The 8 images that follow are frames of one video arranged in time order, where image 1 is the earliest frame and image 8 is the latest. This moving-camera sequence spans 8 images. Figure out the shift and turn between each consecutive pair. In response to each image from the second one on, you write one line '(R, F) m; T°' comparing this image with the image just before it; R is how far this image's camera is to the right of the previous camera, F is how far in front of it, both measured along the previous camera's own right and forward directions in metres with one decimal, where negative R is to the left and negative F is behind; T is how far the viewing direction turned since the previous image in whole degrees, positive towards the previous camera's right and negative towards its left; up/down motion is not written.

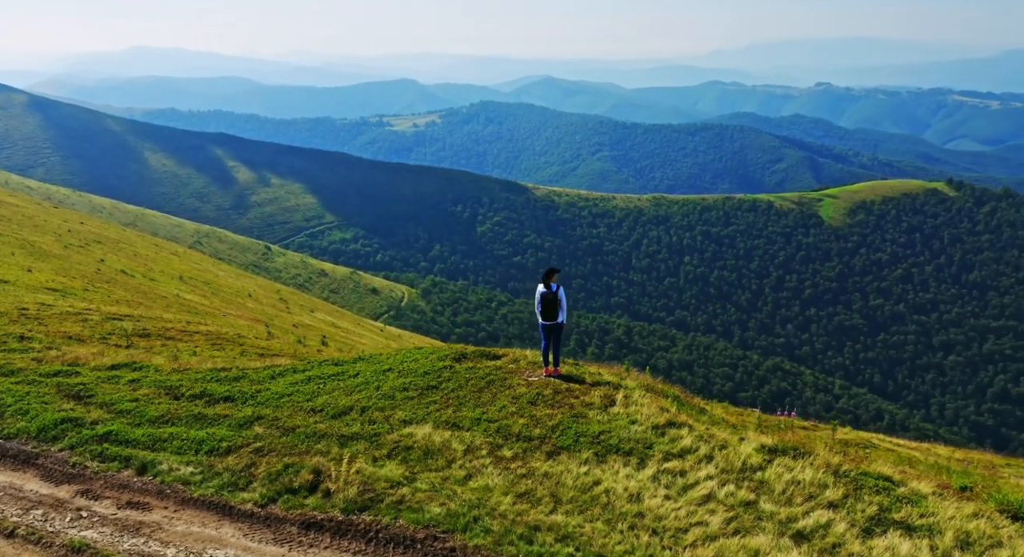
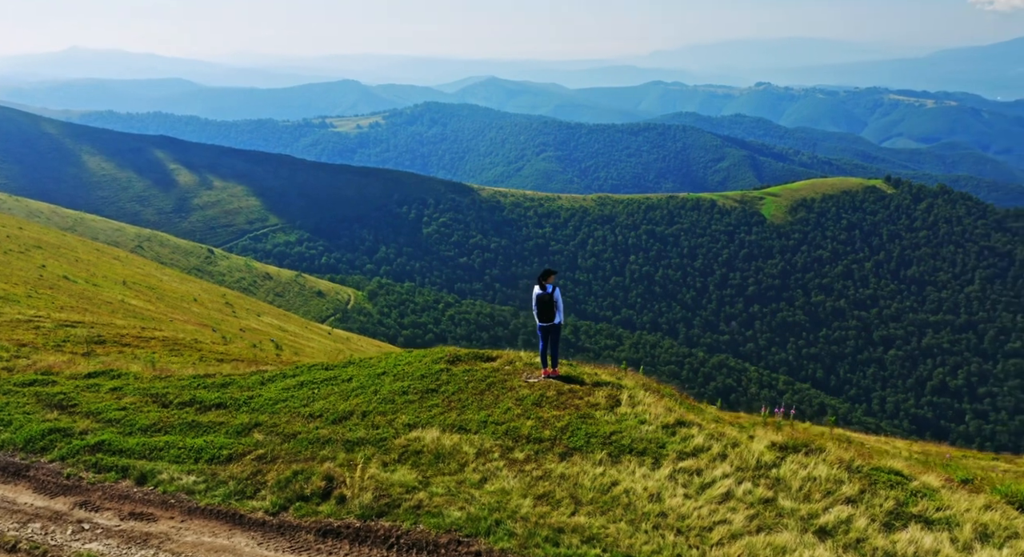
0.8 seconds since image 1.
(-1.0, +0.1) m; +2°
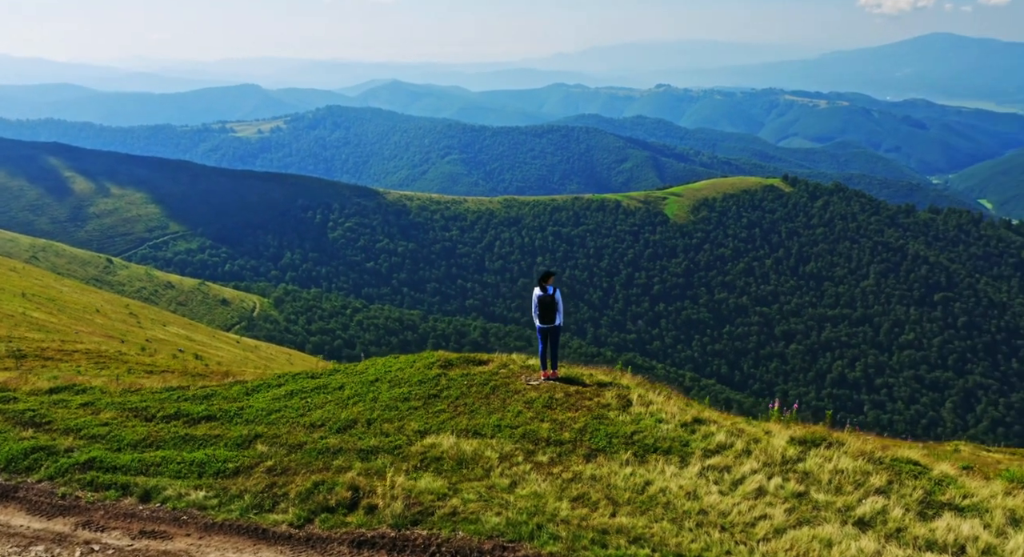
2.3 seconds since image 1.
(-1.8, +0.2) m; +4°
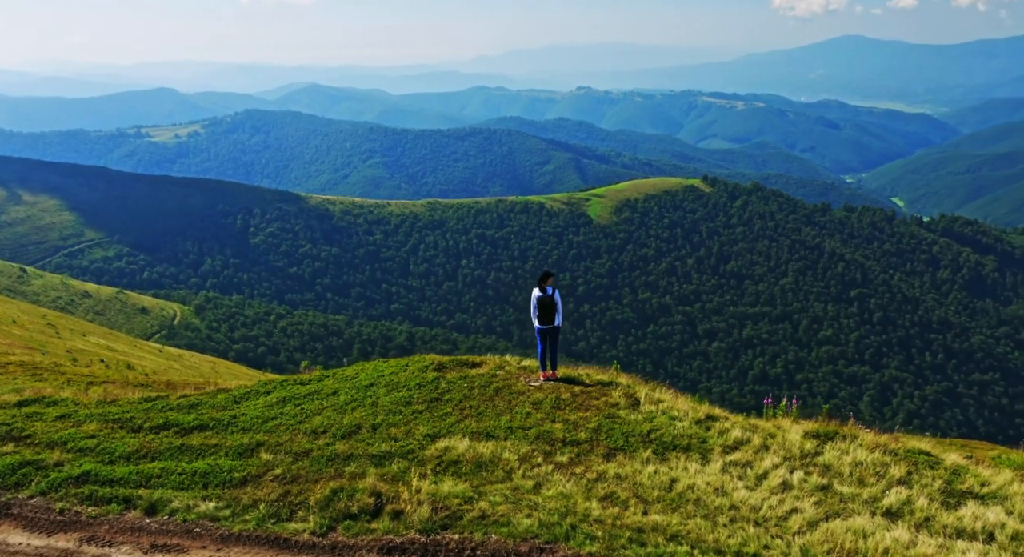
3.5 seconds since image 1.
(-1.4, +0.1) m; +3°
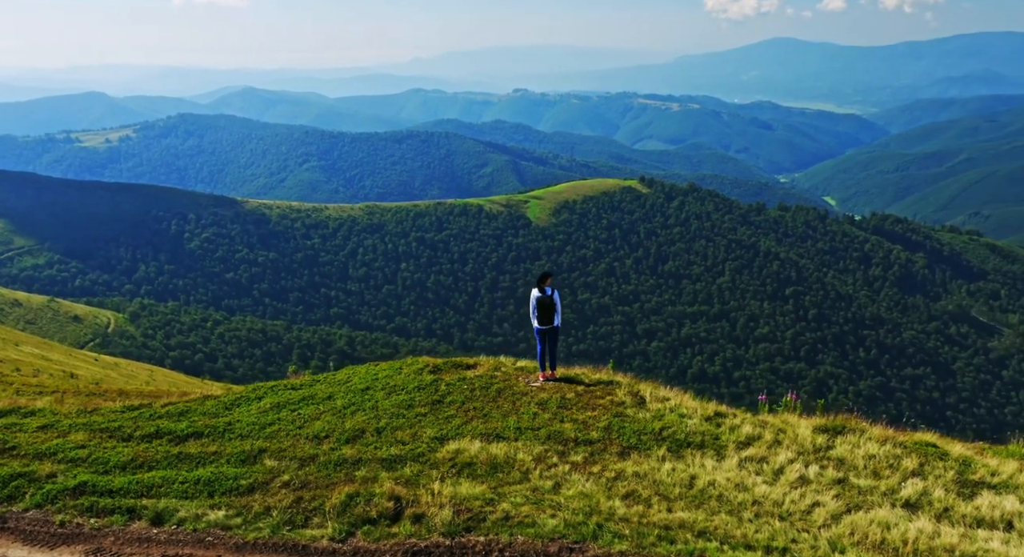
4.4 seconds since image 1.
(-1.1, +0.1) m; +3°
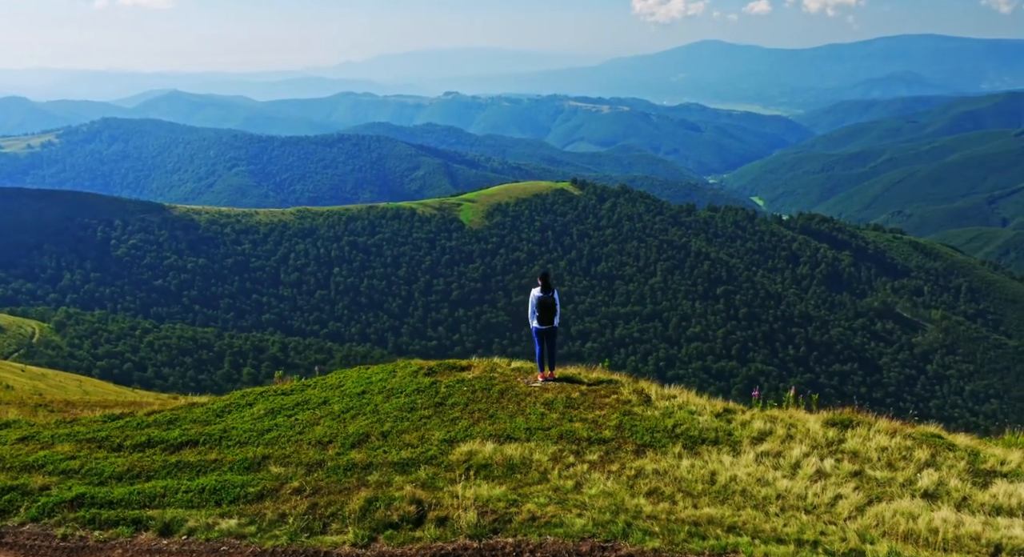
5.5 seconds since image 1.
(-1.2, +0.1) m; +3°
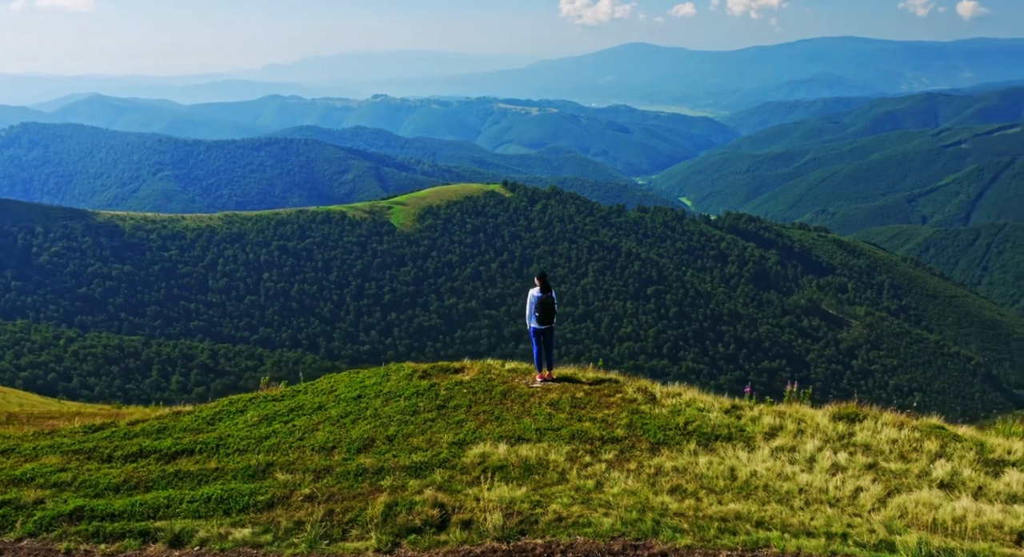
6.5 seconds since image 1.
(-1.3, +0.1) m; +3°
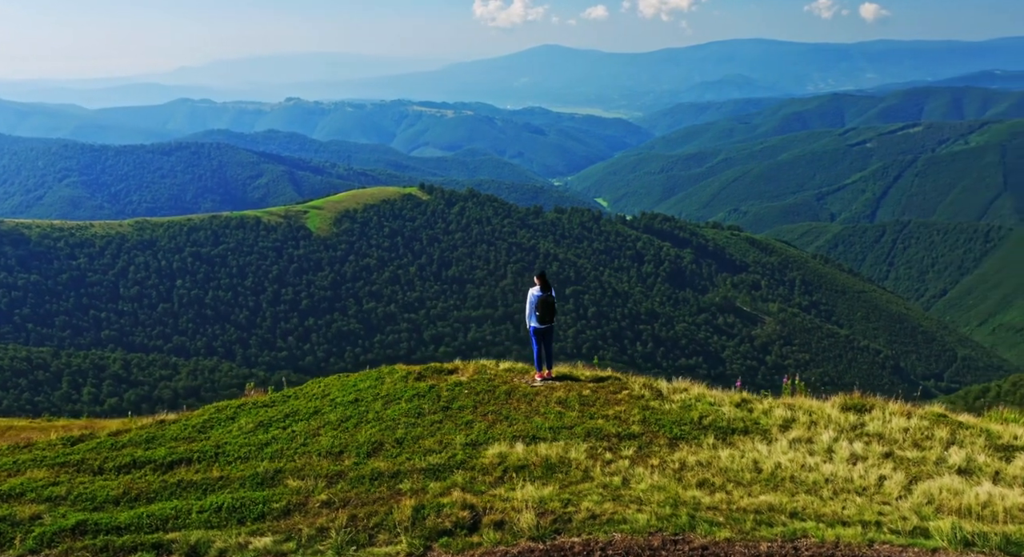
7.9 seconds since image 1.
(-1.6, +0.1) m; +4°
